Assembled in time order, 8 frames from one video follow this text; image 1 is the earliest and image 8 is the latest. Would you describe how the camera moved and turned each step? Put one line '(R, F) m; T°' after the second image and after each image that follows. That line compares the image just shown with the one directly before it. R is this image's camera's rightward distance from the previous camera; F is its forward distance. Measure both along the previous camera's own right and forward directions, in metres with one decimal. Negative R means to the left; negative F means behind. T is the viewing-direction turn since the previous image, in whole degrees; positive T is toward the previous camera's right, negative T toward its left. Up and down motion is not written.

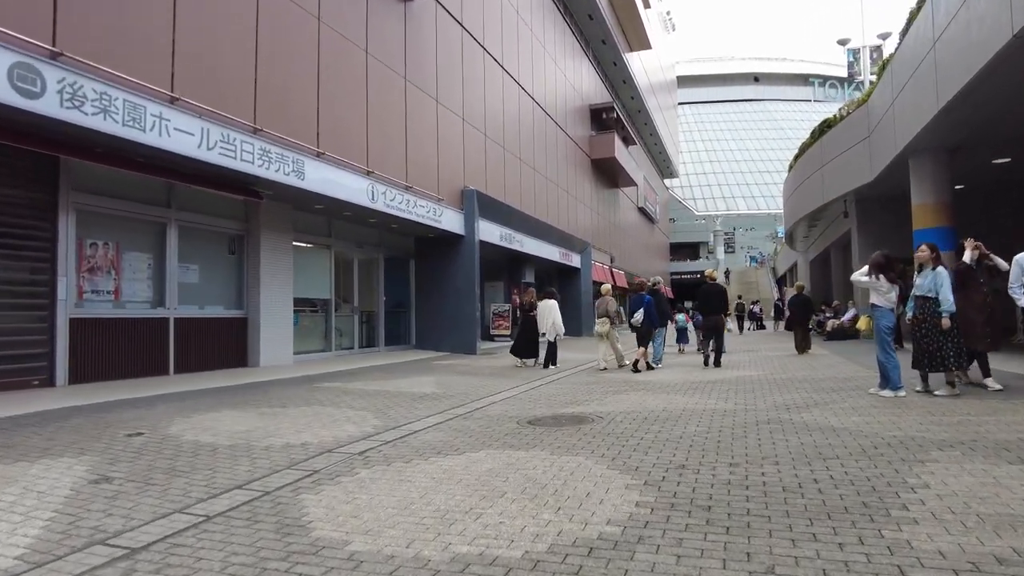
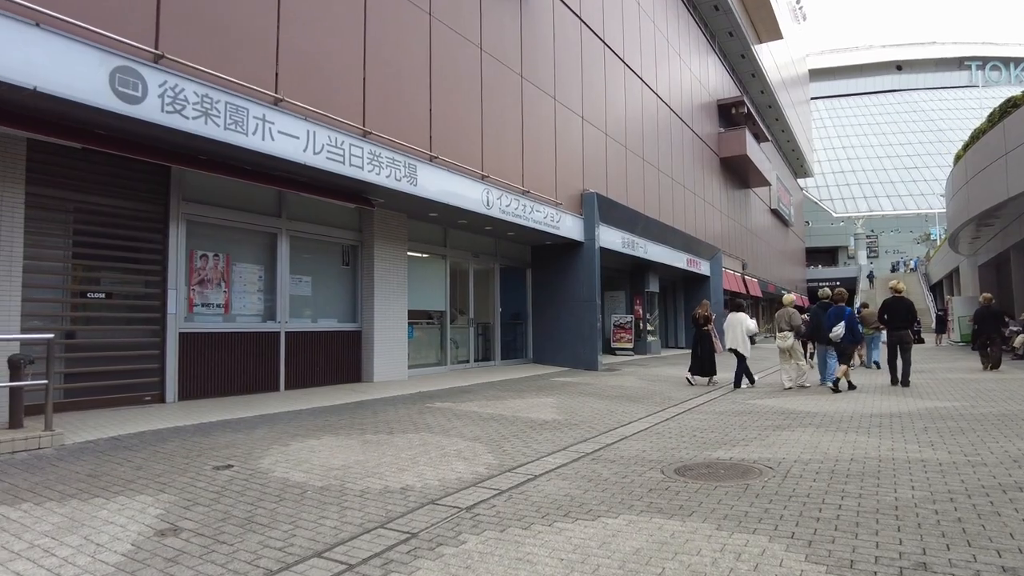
(-0.2, +1.2) m; -10°
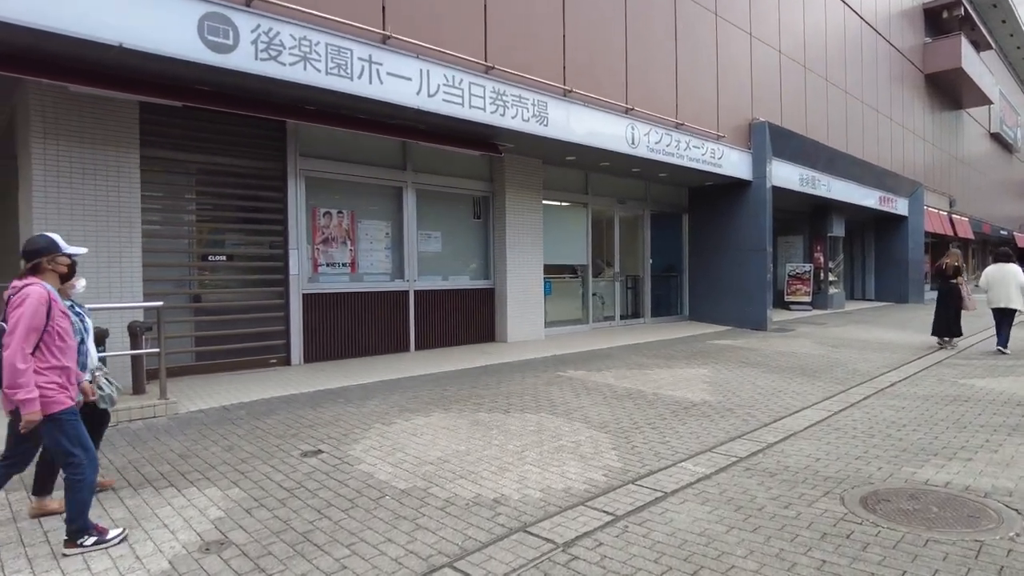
(+0.3, +1.2) m; -14°
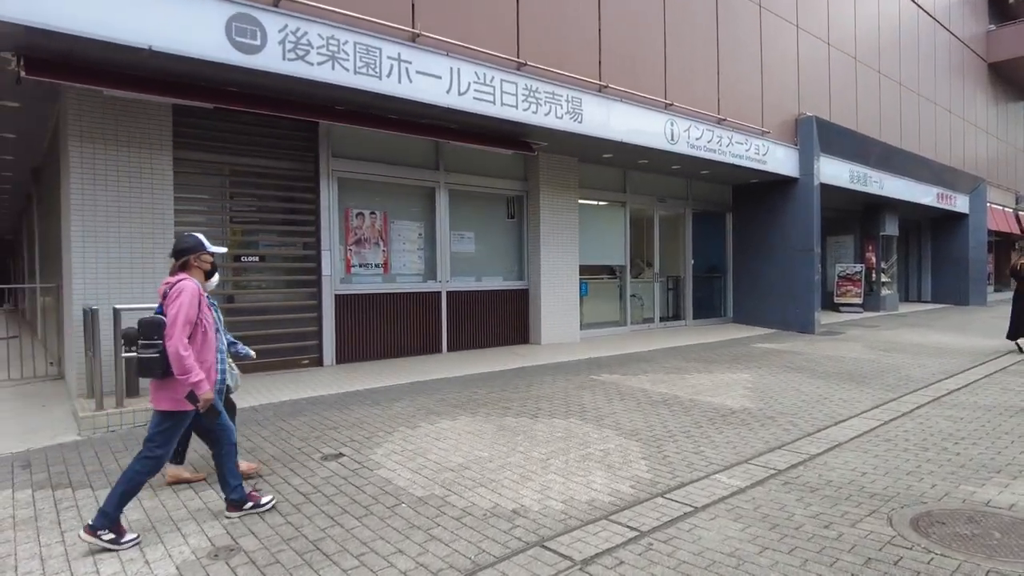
(+0.1, +0.2) m; -4°
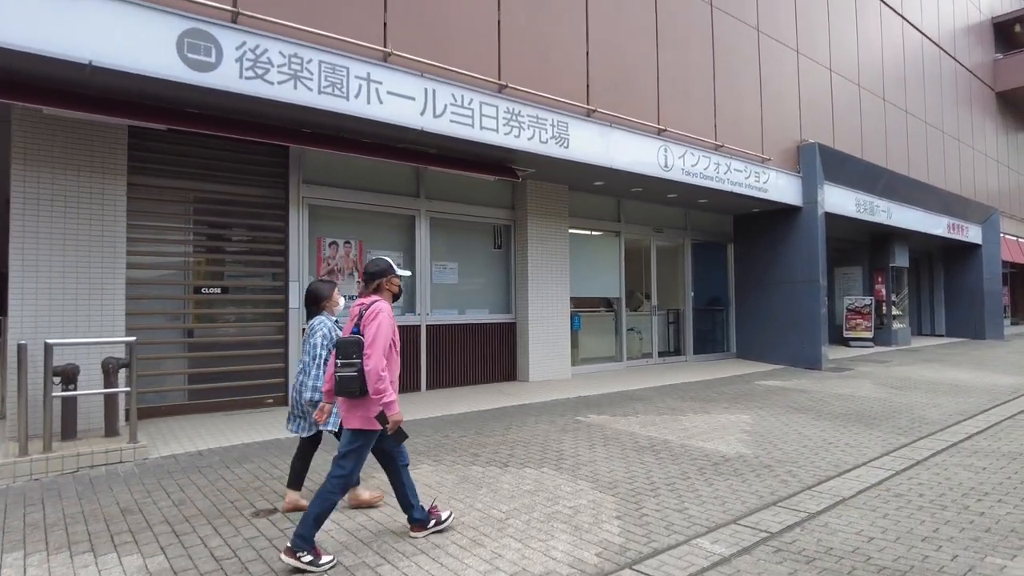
(+0.4, +0.5) m; -1°
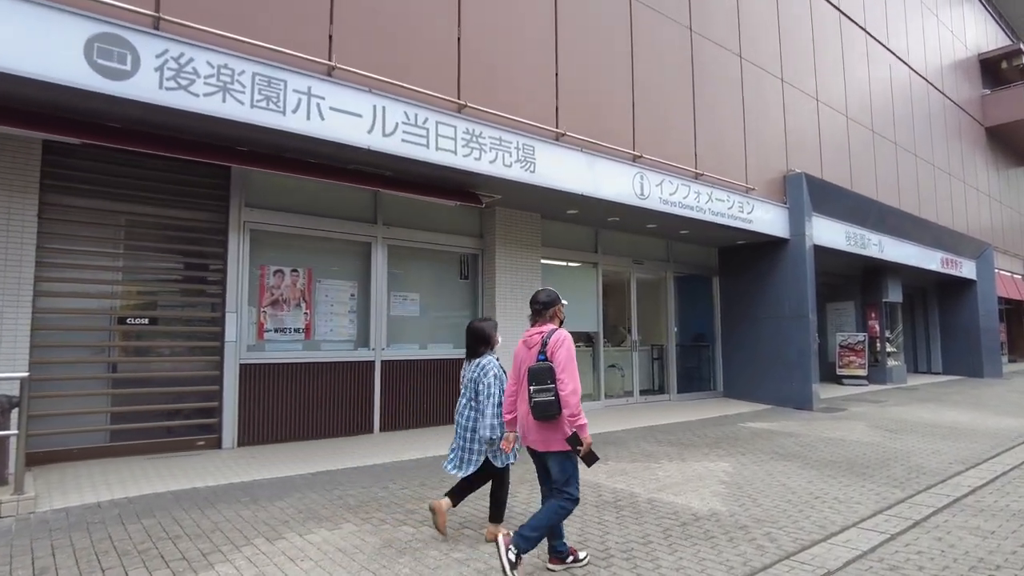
(+0.4, +0.6) m; 0°
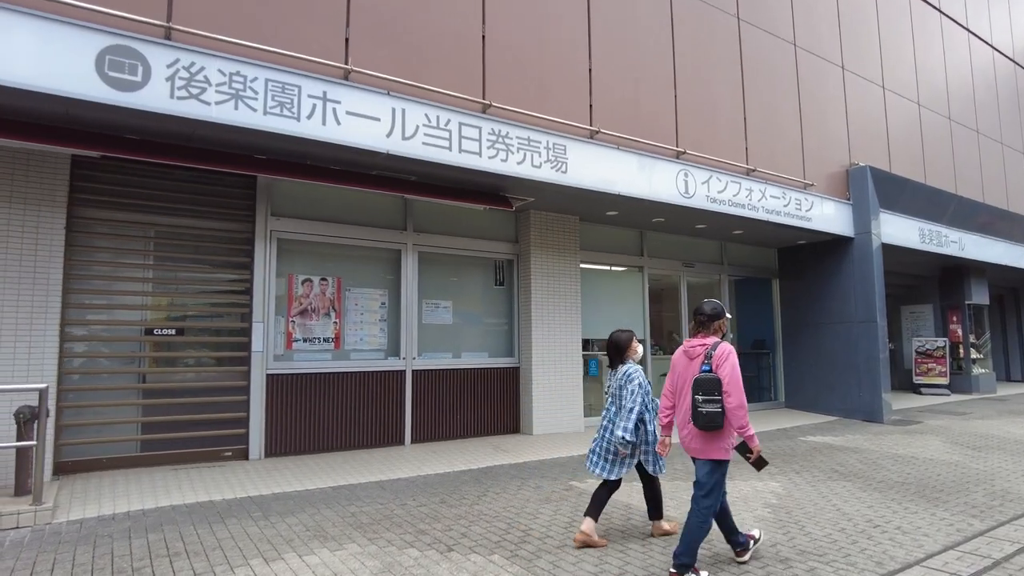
(+0.4, +0.4) m; -6°
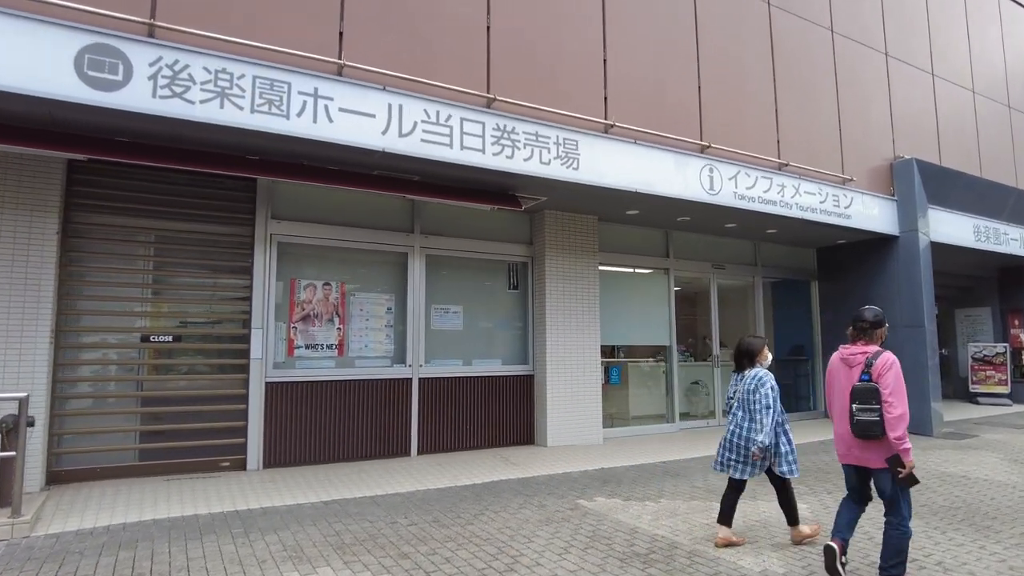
(+0.4, +0.4) m; -4°
